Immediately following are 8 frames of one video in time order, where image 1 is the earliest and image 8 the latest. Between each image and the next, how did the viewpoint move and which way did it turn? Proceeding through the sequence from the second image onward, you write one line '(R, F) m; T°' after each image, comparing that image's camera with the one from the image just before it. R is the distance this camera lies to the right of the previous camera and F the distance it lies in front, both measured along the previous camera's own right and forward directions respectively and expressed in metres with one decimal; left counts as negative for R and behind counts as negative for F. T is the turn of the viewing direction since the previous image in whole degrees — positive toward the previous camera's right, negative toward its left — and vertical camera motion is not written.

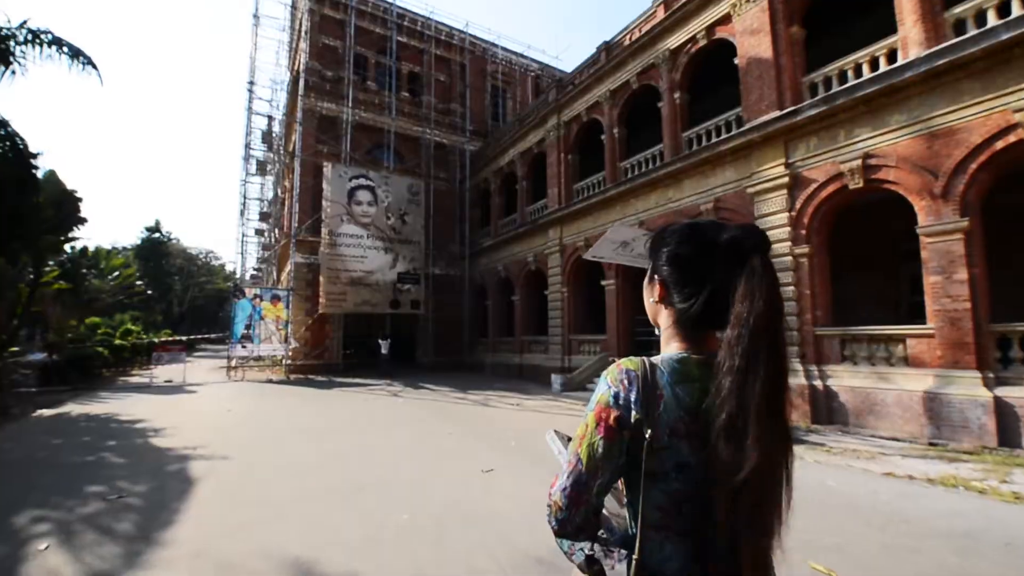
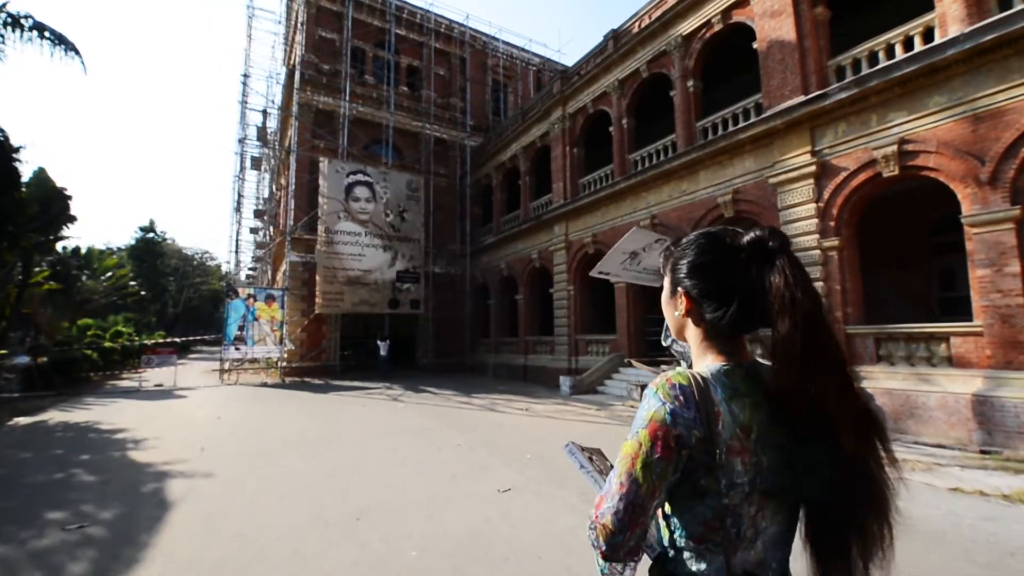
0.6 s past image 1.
(-0.2, +0.6) m; 0°
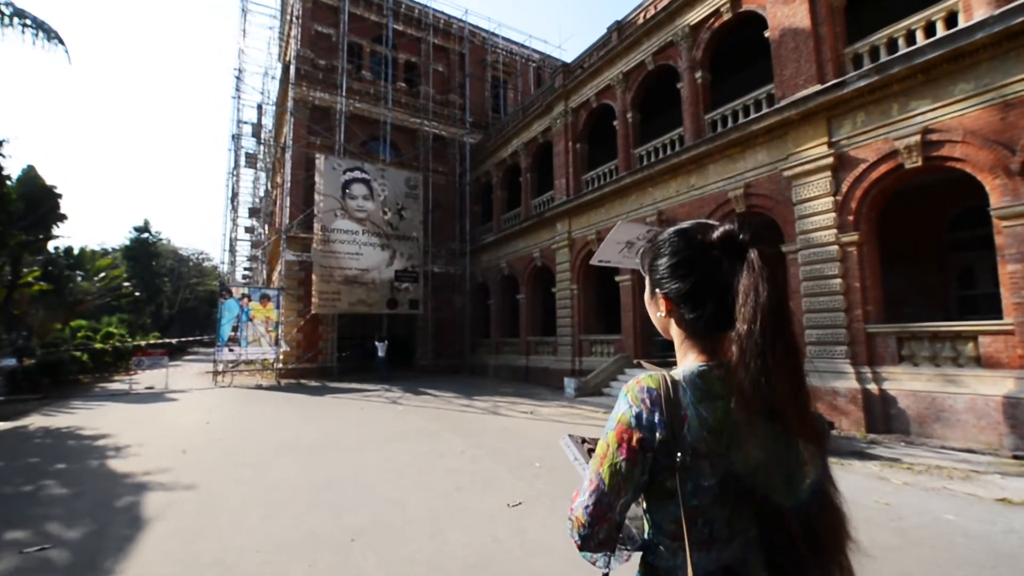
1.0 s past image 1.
(-0.1, +0.4) m; 0°
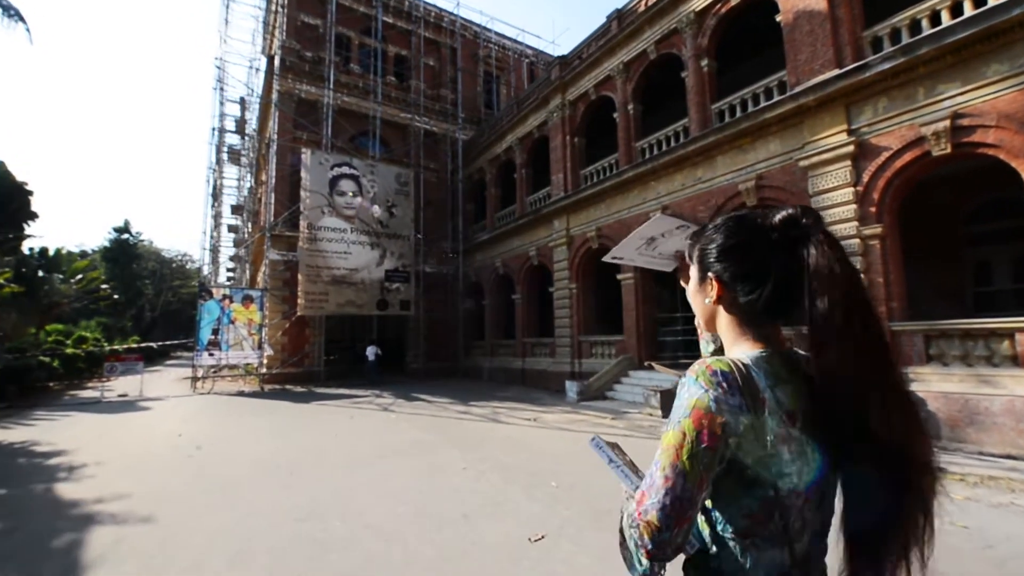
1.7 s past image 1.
(-0.2, +0.6) m; +1°
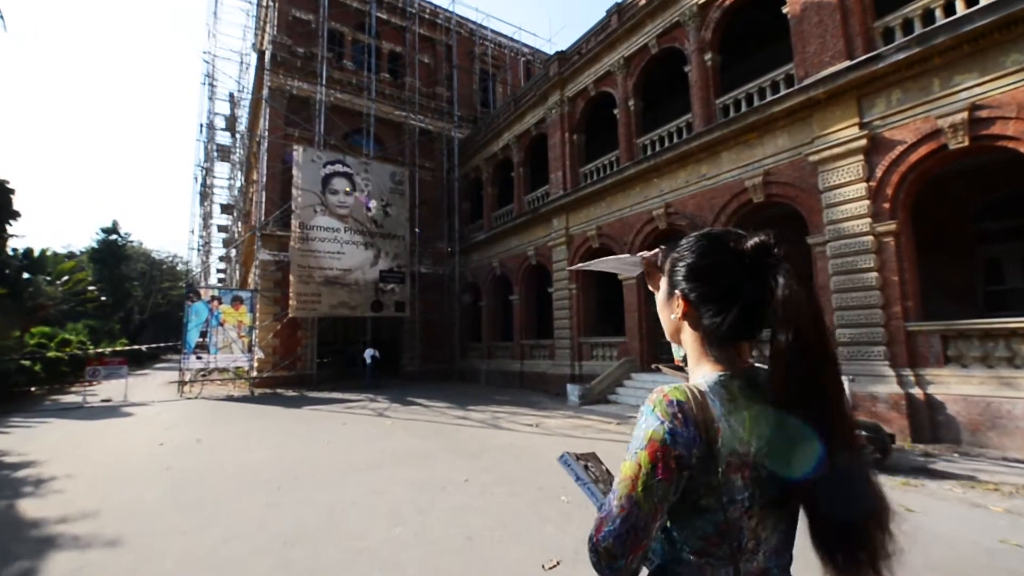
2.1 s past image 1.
(-0.1, +0.4) m; +1°
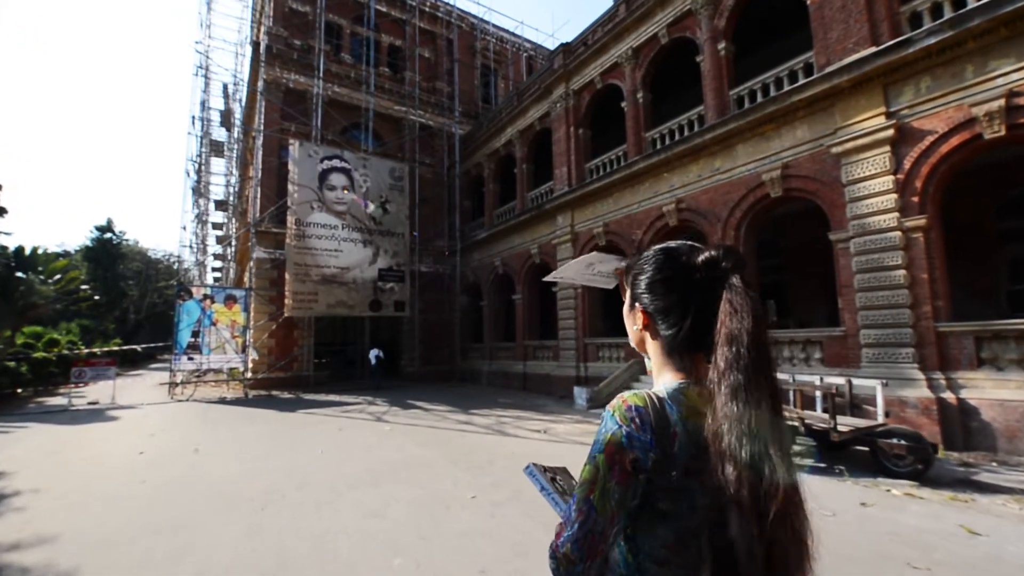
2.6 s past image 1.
(-0.1, +0.4) m; 0°
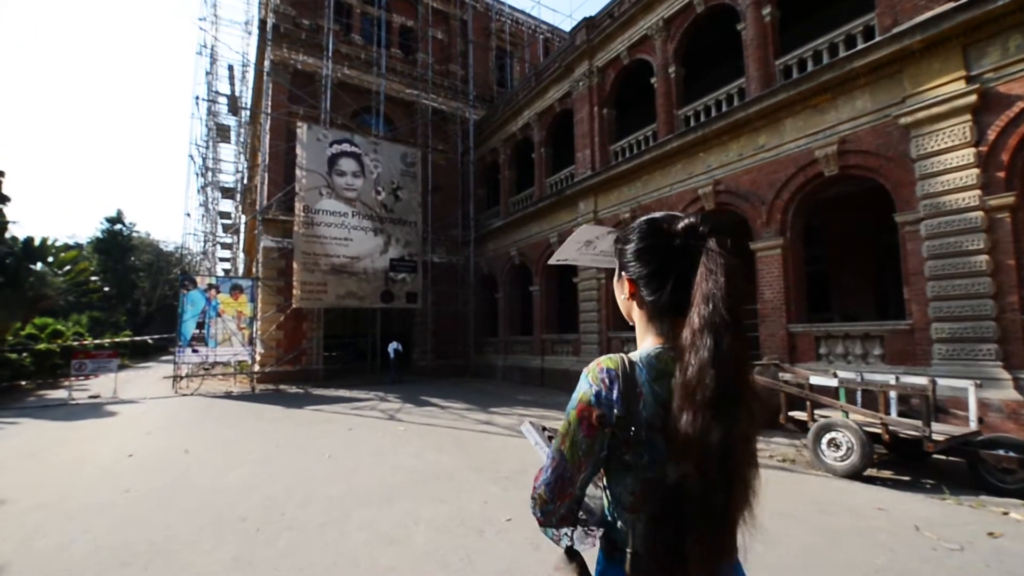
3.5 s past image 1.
(-0.3, +0.8) m; -1°
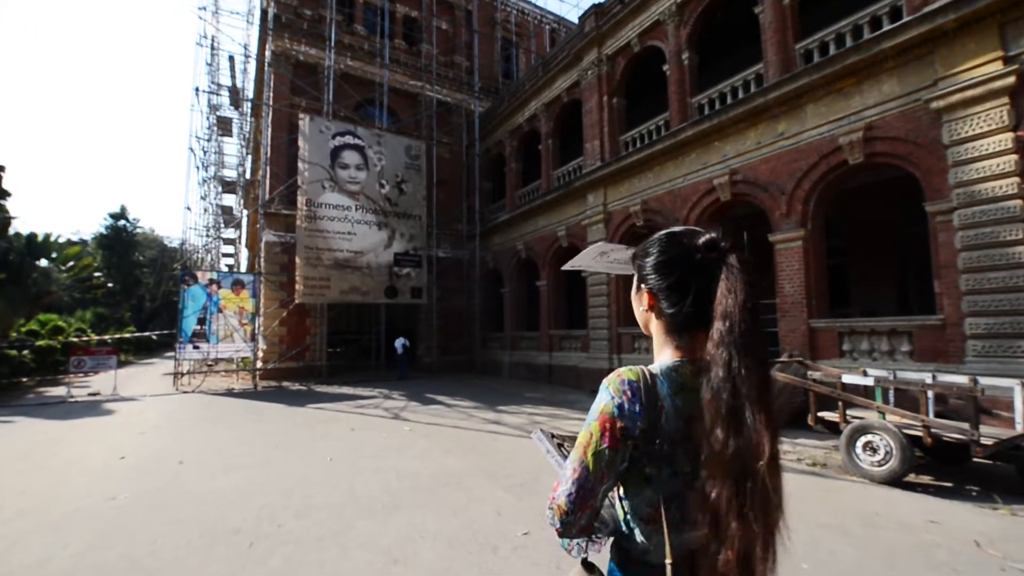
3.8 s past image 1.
(-0.1, +0.3) m; 0°
